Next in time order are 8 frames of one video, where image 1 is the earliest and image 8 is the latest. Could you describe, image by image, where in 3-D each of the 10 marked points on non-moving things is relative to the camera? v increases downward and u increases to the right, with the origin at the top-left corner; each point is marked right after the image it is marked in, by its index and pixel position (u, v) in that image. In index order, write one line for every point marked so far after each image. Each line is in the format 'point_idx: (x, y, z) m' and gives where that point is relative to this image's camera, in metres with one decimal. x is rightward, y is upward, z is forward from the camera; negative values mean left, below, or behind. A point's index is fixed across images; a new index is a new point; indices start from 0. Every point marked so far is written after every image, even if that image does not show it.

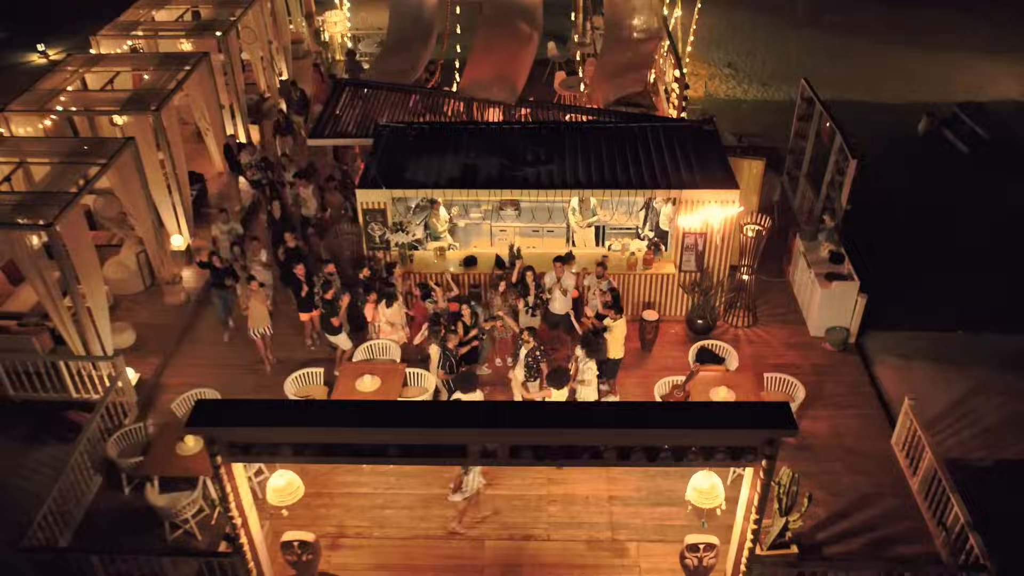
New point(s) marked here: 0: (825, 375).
0: (+3.7, -1.0, +10.1) m
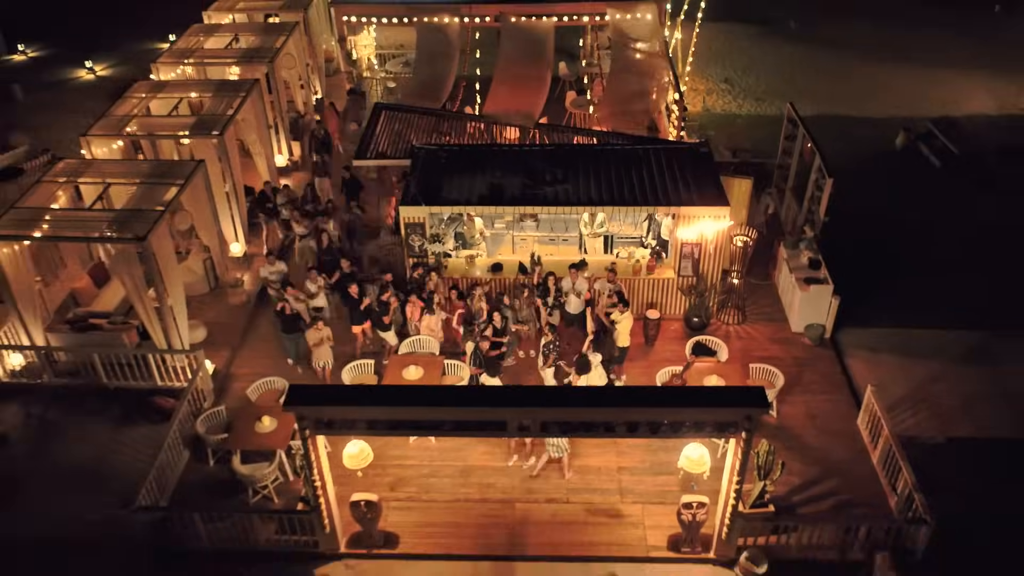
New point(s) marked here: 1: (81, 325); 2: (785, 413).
0: (+4.0, -1.0, +11.7) m
1: (-5.9, -0.5, +12.0) m
2: (+3.5, -1.6, +10.9) m
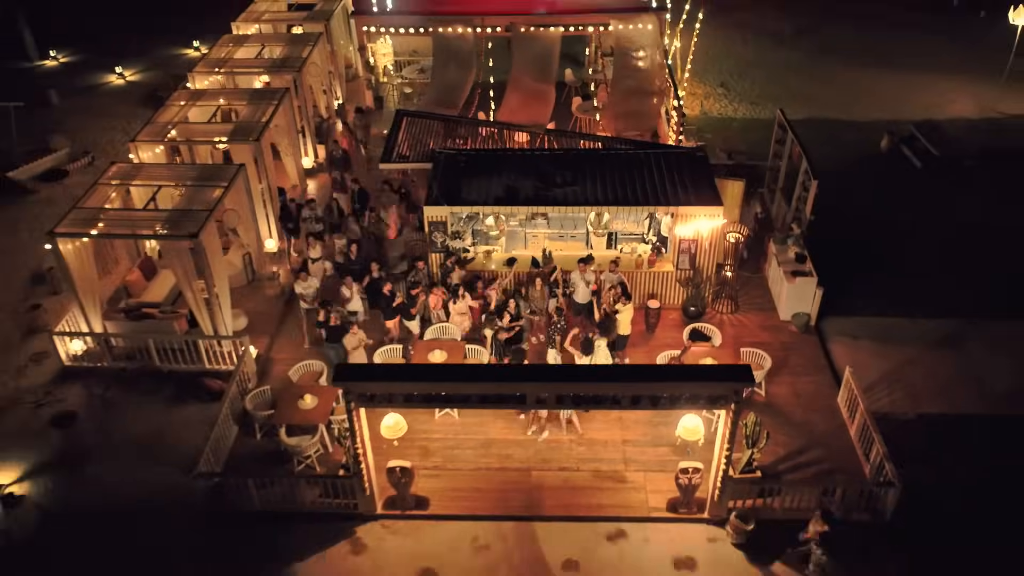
0: (+4.2, -0.9, +12.9) m
1: (-5.7, -0.4, +13.2) m
2: (+3.7, -1.5, +12.1) m
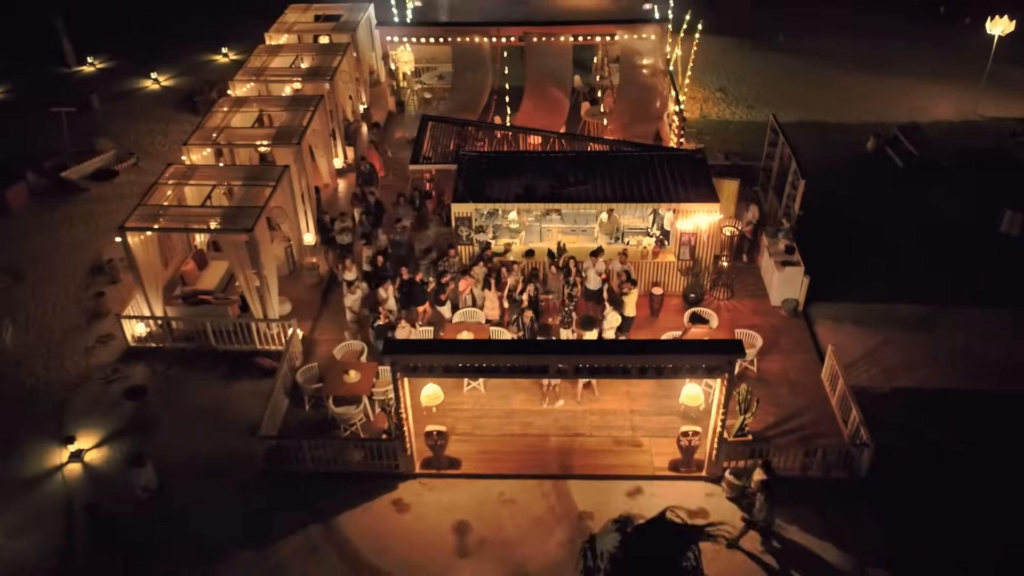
0: (+4.5, -0.7, +14.4) m
1: (-5.4, -0.2, +14.7) m
2: (+4.0, -1.3, +13.6) m
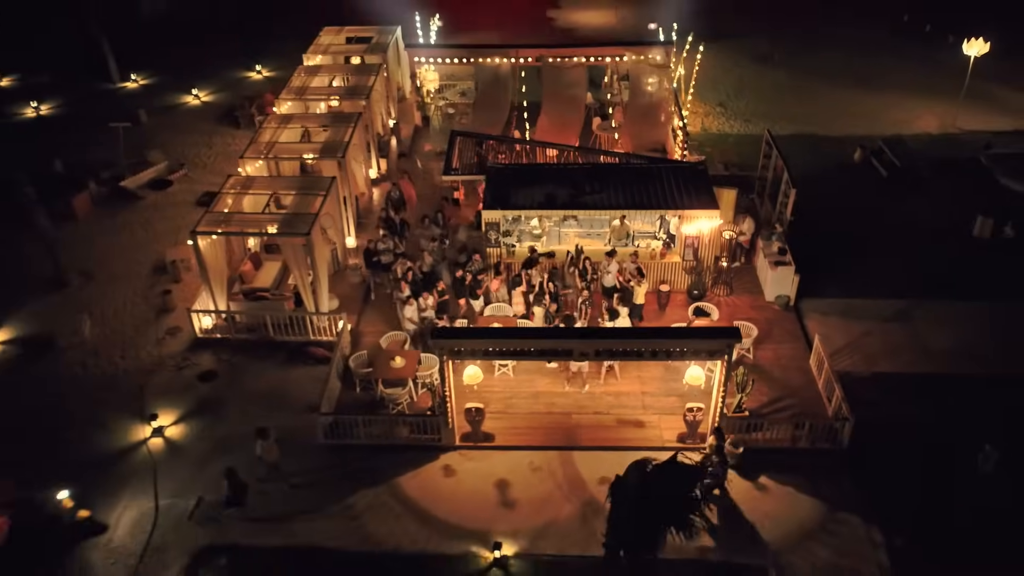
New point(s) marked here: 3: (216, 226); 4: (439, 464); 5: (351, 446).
0: (+4.9, -0.7, +16.2) m
1: (-5.0, -0.2, +16.5) m
2: (+4.4, -1.2, +15.4) m
3: (-5.5, +1.1, +15.8) m
4: (-1.2, -2.8, +13.7) m
5: (-2.6, -2.6, +14.1) m
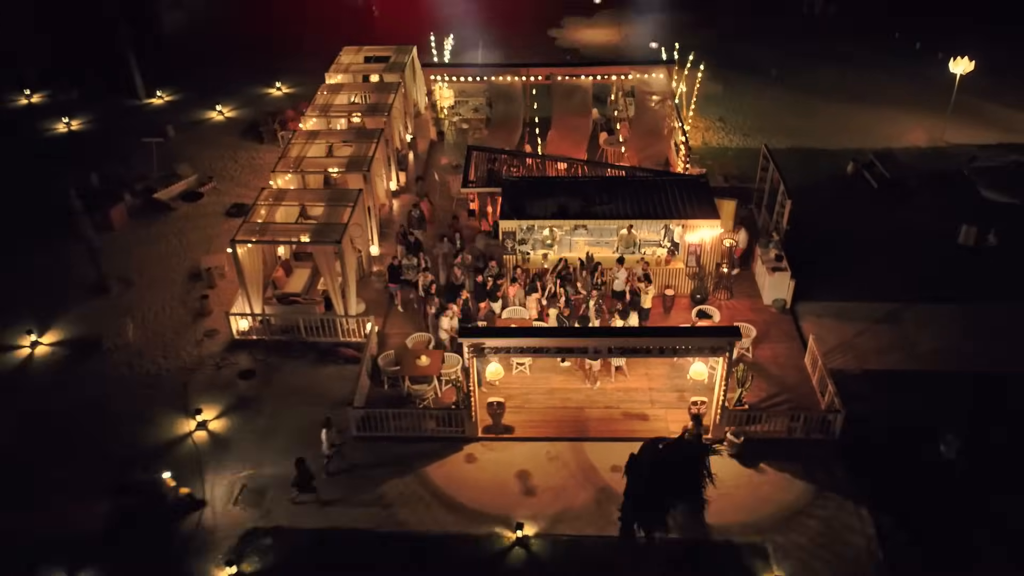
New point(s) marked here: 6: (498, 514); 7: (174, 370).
0: (+5.2, -0.8, +17.4) m
1: (-4.7, -0.3, +17.7) m
2: (+4.8, -1.3, +16.6) m
3: (-5.1, +1.0, +17.0) m
4: (-0.8, -2.9, +14.9) m
5: (-2.3, -2.7, +15.2) m
6: (-0.2, -3.6, +13.7) m
7: (-6.7, -1.6, +17.0) m
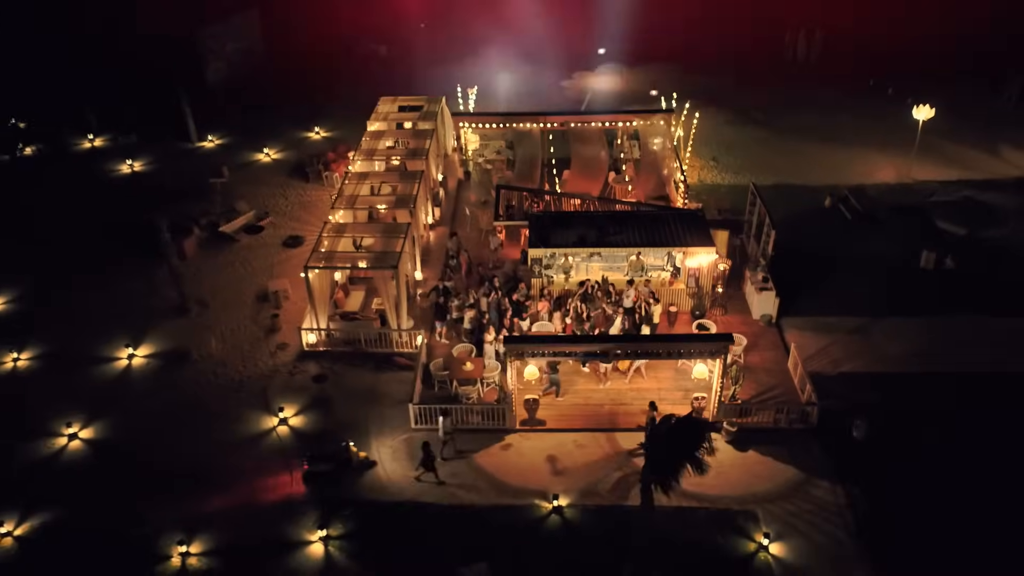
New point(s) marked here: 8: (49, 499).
0: (+5.9, -1.2, +20.5) m
1: (-4.0, -0.7, +20.8) m
2: (+5.4, -1.7, +19.7) m
3: (-4.5, +0.6, +20.1) m
4: (-0.2, -3.2, +17.9) m
5: (-1.6, -3.0, +18.2) m
6: (+0.5, -3.9, +16.7) m
7: (-6.0, -2.1, +20.0) m
8: (-9.1, -4.1, +16.8) m
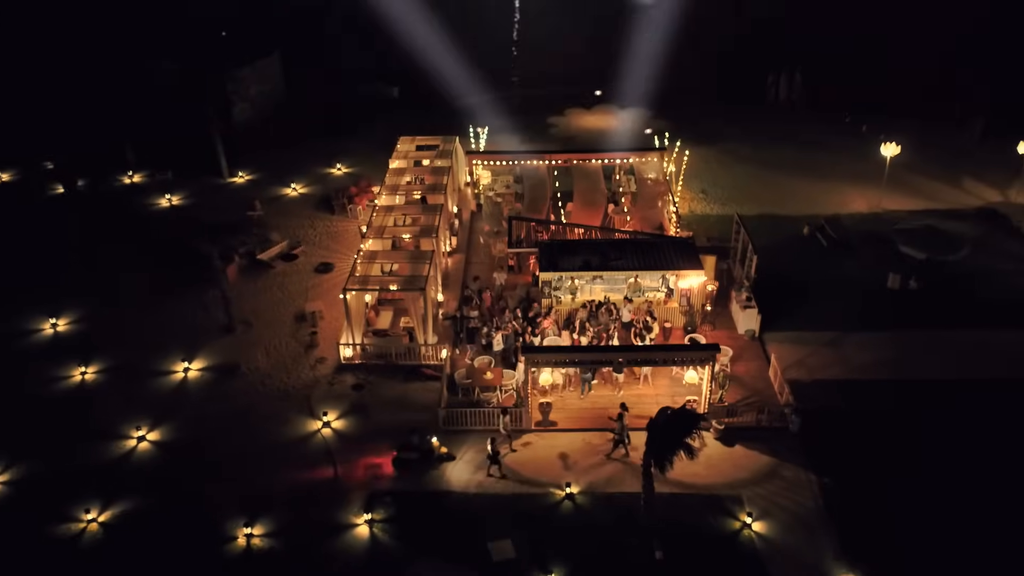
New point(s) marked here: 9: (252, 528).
0: (+6.3, -1.6, +23.2) m
1: (-3.6, -1.3, +23.4) m
2: (+5.8, -2.1, +22.3) m
3: (-4.1, +0.1, +22.8) m
4: (+0.2, -3.6, +20.5) m
5: (-1.2, -3.5, +20.8) m
6: (+0.9, -4.3, +19.3) m
7: (-5.6, -2.6, +22.5) m
8: (-8.7, -4.6, +19.3) m
9: (-5.5, -5.1, +18.2) m
